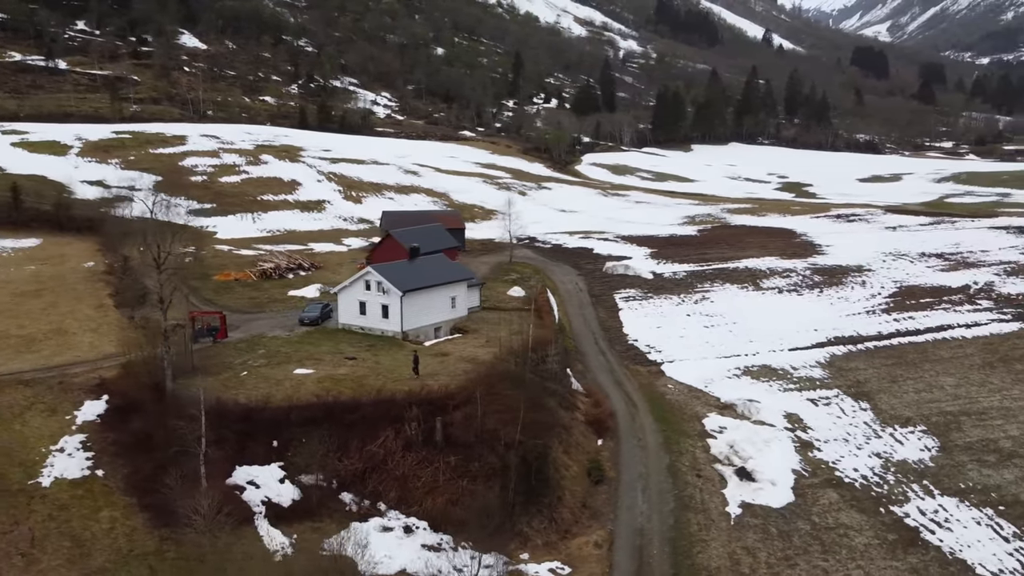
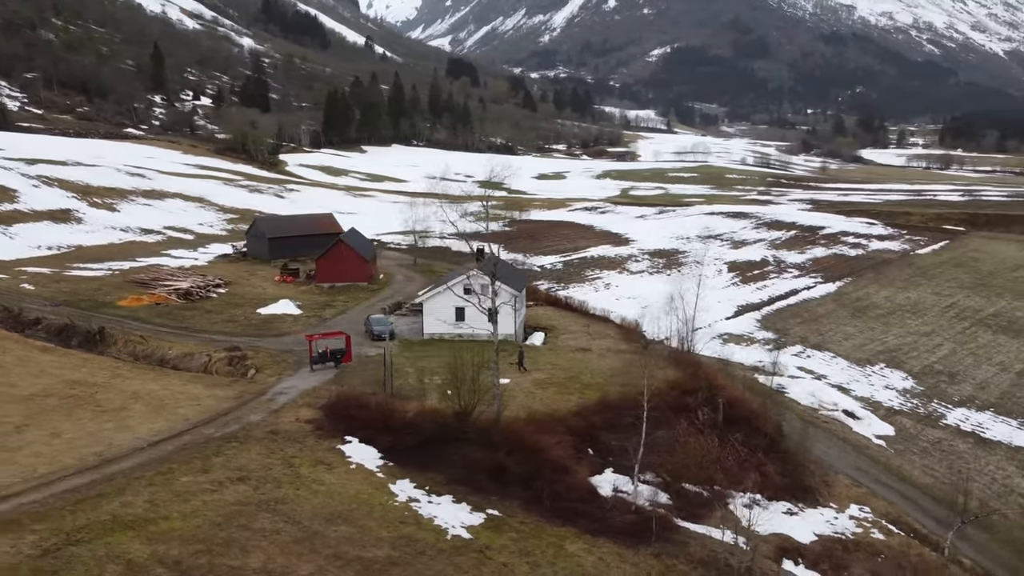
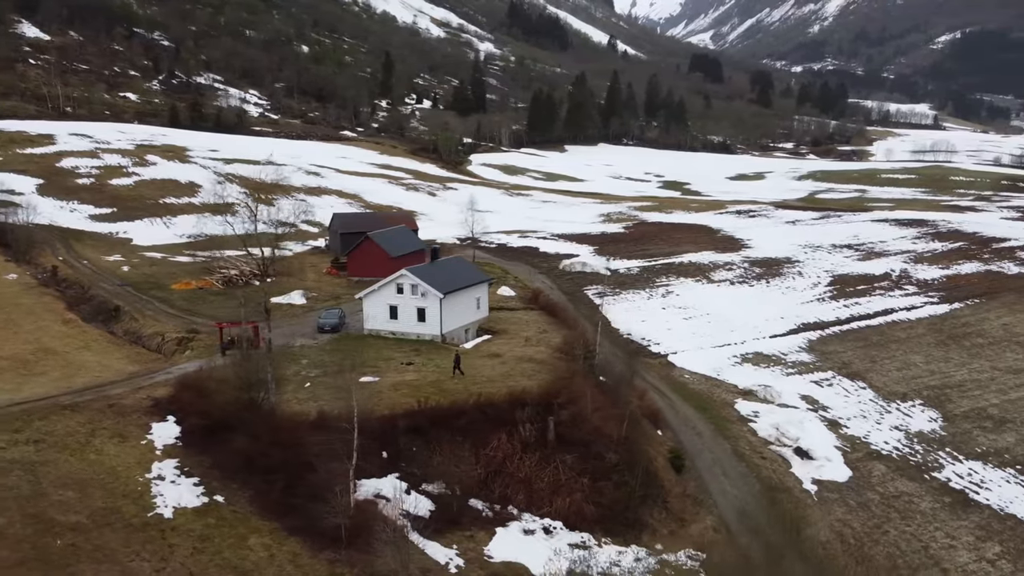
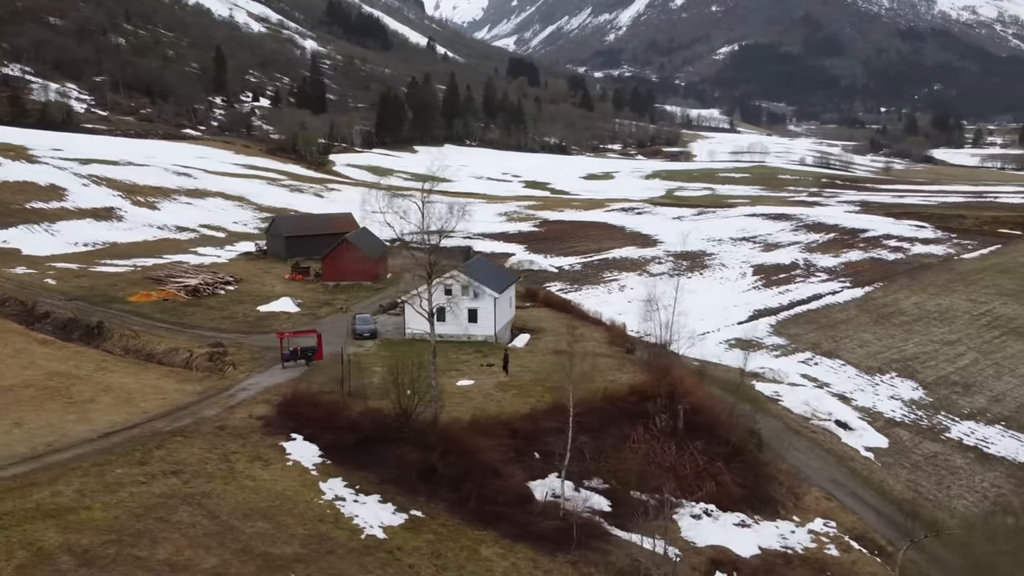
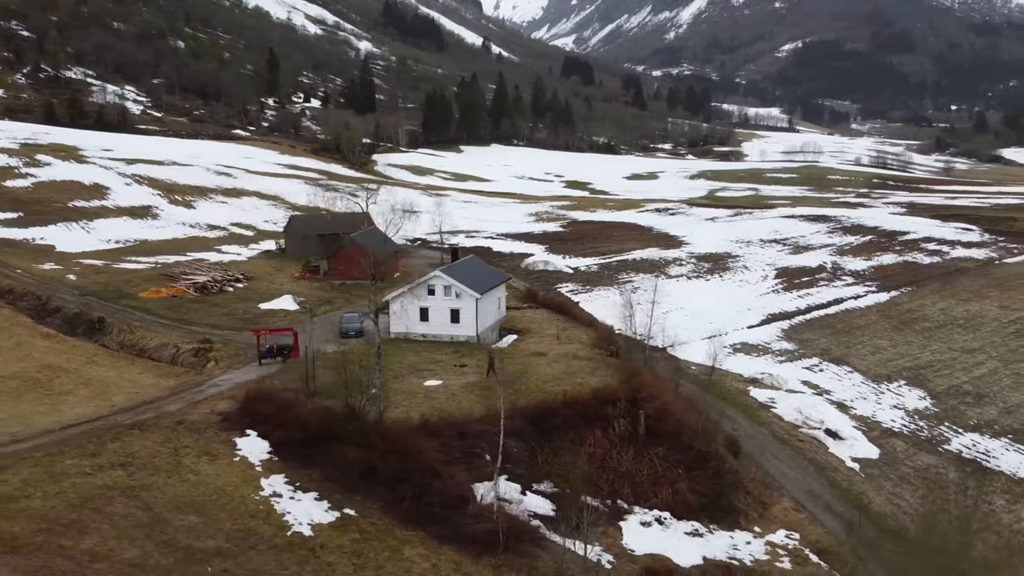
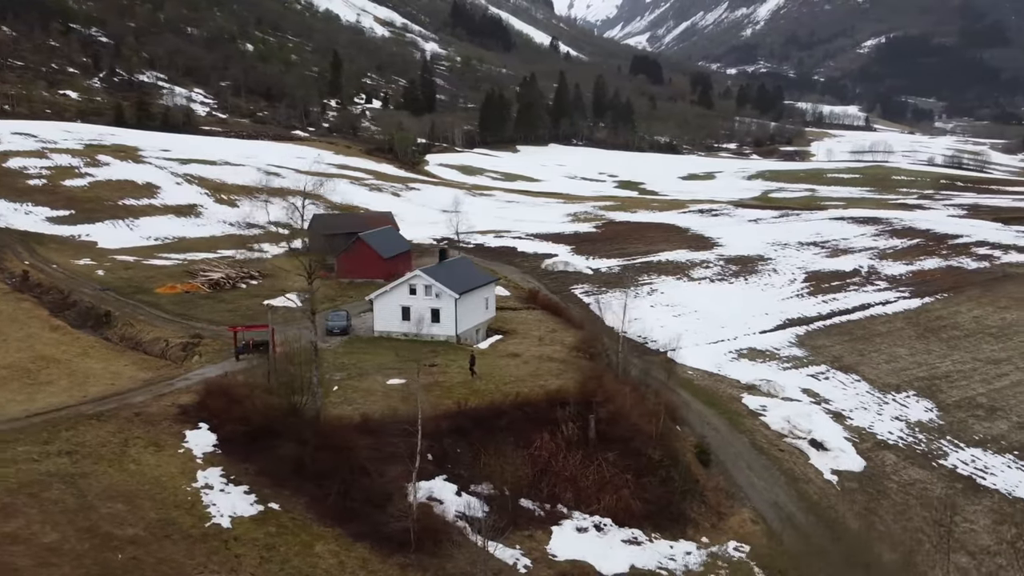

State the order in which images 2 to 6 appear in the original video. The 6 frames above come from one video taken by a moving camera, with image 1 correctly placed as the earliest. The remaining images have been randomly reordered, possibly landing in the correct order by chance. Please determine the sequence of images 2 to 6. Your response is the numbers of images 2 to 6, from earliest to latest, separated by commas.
3, 6, 5, 4, 2
